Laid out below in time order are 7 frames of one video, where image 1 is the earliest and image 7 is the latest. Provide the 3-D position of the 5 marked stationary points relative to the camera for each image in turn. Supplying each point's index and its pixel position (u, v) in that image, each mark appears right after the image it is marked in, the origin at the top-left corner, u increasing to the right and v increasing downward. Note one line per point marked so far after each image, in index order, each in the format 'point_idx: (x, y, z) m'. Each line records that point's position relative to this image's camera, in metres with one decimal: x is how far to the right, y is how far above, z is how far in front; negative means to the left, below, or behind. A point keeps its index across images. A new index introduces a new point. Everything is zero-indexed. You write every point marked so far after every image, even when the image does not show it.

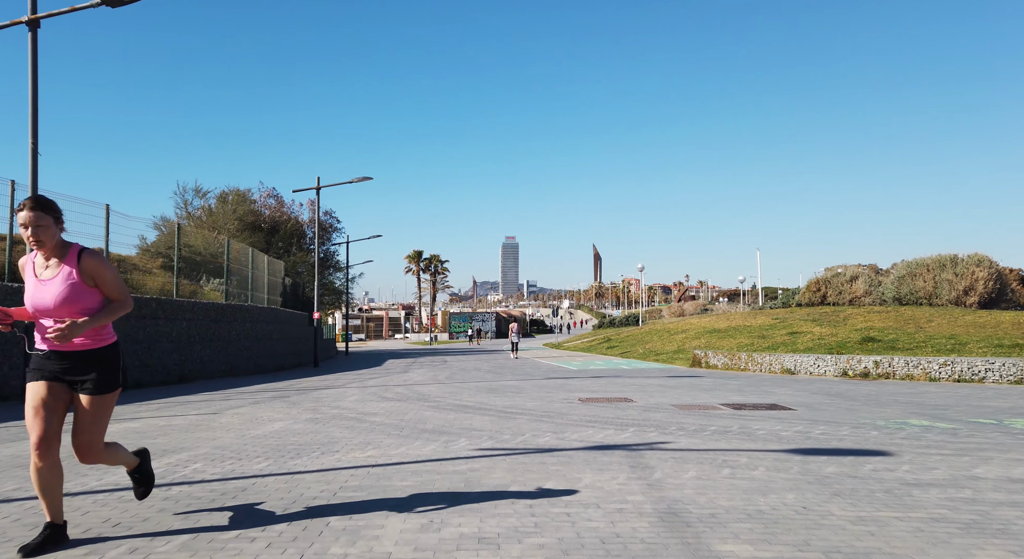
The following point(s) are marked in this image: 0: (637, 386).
0: (+3.0, -2.6, +17.1) m
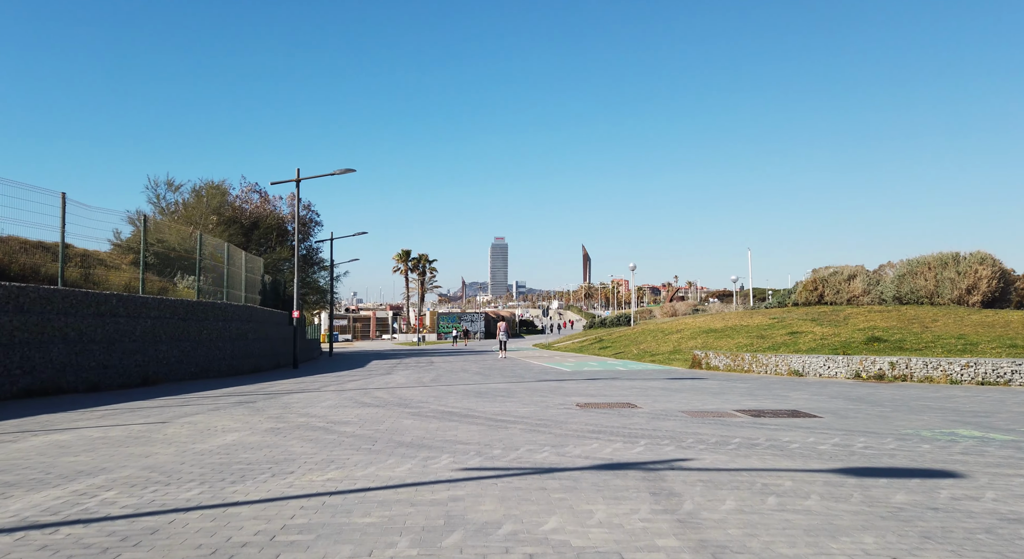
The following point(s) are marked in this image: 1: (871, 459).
0: (+2.8, -2.5, +15.8) m
1: (+3.7, -1.9, +7.3) m
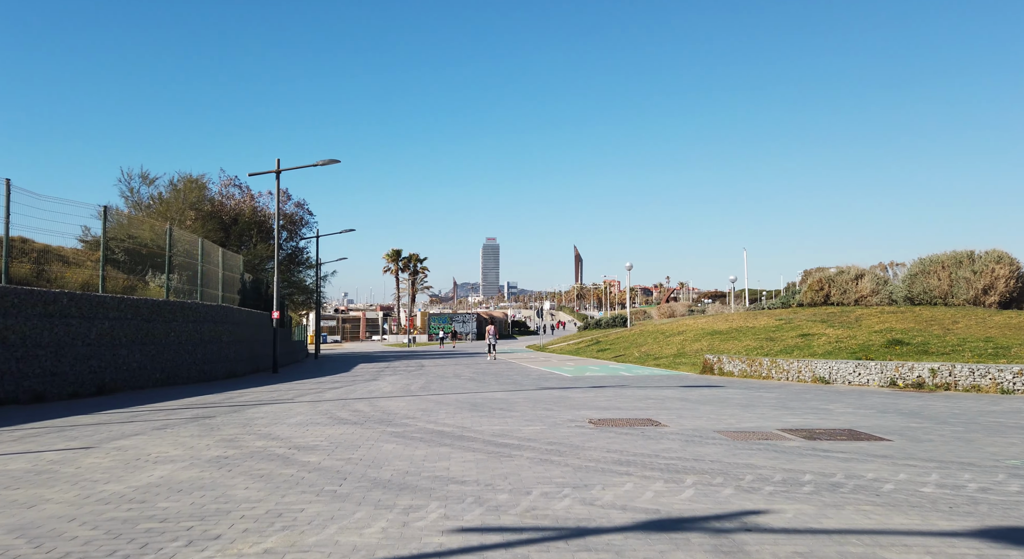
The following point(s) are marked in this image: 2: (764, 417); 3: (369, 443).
0: (+2.8, -2.4, +13.9) m
1: (+3.8, -1.8, +5.5) m
2: (+4.1, -2.2, +11.5) m
3: (-1.8, -2.1, +9.1) m
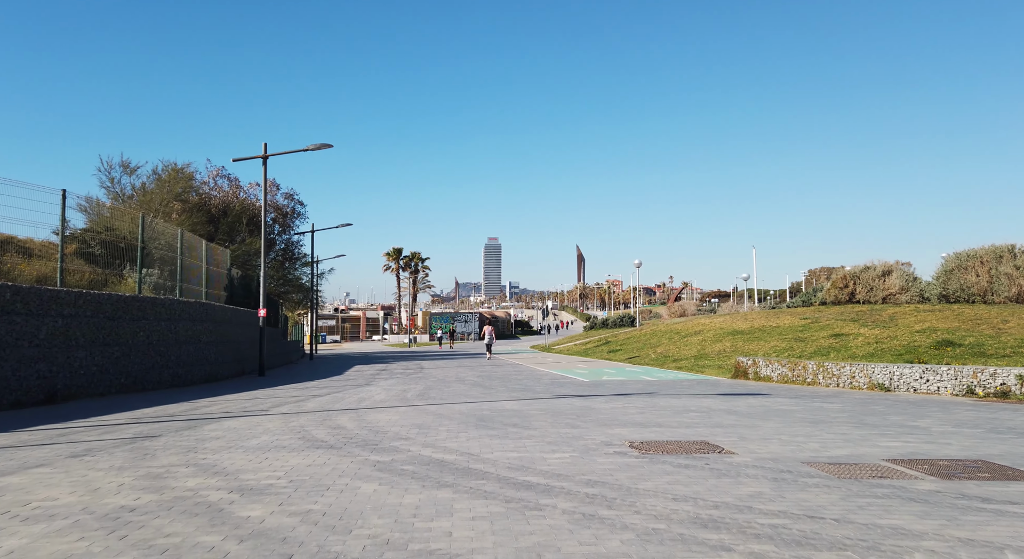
0: (+3.0, -2.2, +11.5) m
1: (+4.0, -1.6, +3.1) m
2: (+4.3, -2.0, +9.1) m
3: (-1.6, -1.9, +6.7) m
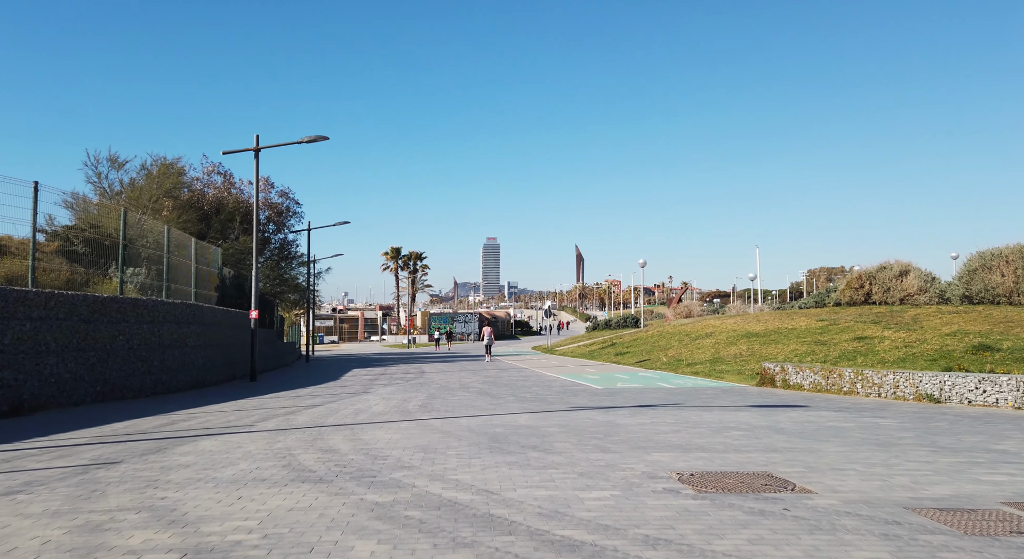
0: (+3.3, -2.2, +10.1) m
1: (+4.3, -1.6, +1.6) m
2: (+4.6, -2.0, +7.6) m
3: (-1.3, -1.9, +5.3) m
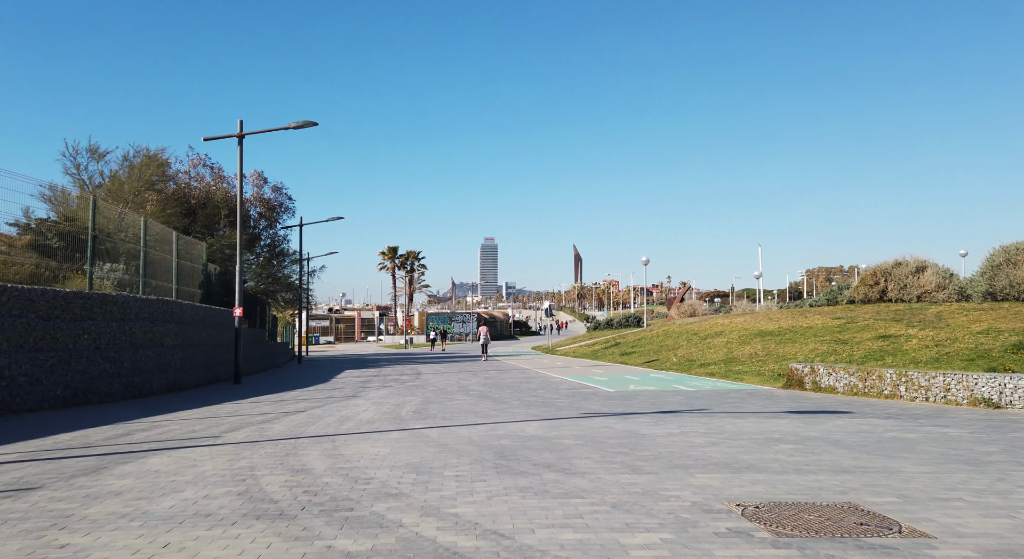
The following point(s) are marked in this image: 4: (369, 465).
0: (+3.4, -2.0, +8.5) m
1: (+4.4, -1.4, 0.0) m
2: (+4.7, -1.8, +6.0) m
3: (-1.2, -1.7, +3.7) m
4: (-1.6, -2.0, +7.9) m
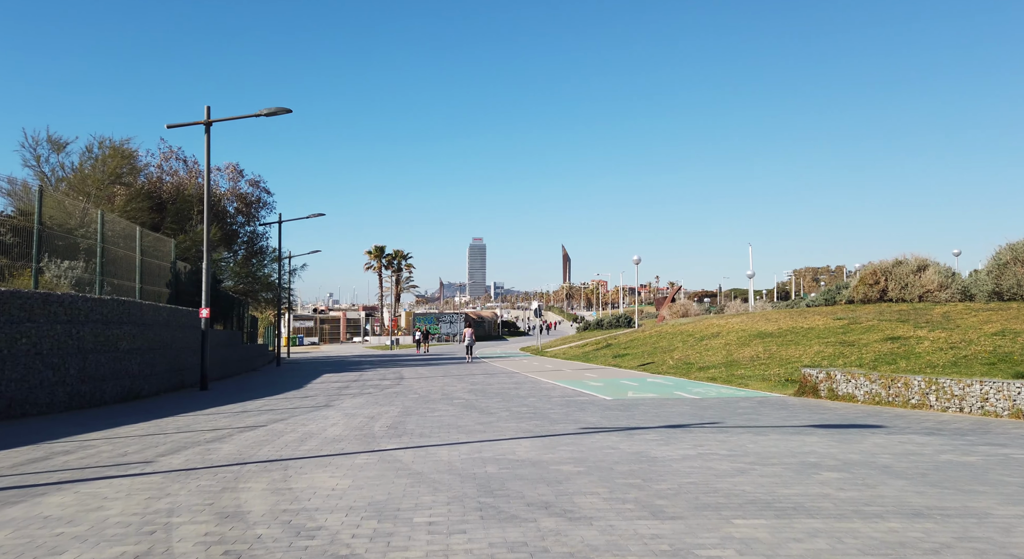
0: (+3.3, -2.0, +7.0) m
1: (+4.4, -1.3, -1.4) m
2: (+4.6, -1.8, +4.6) m
3: (-1.2, -1.7, +2.1) m
4: (-1.7, -2.0, +6.4) m
